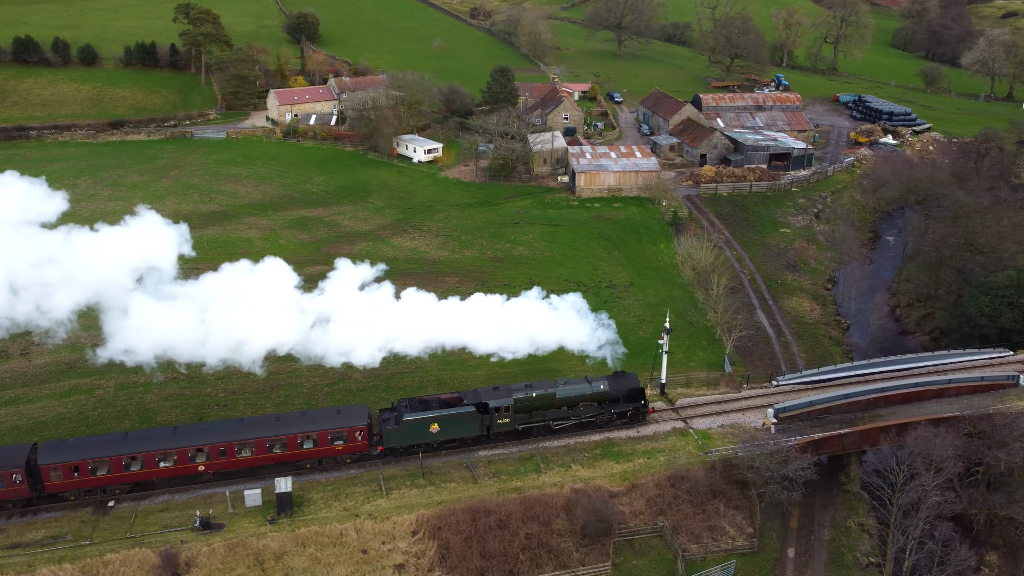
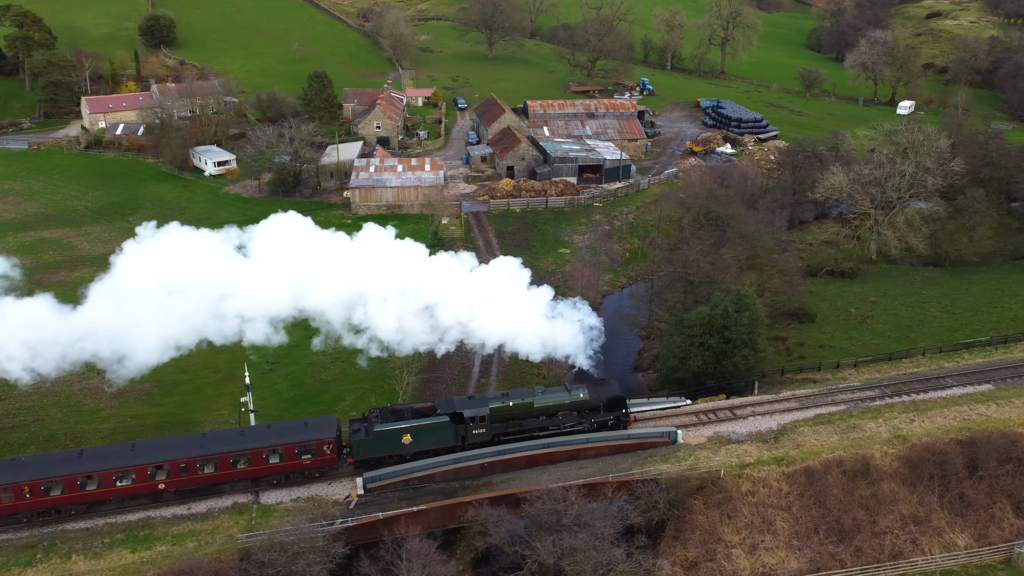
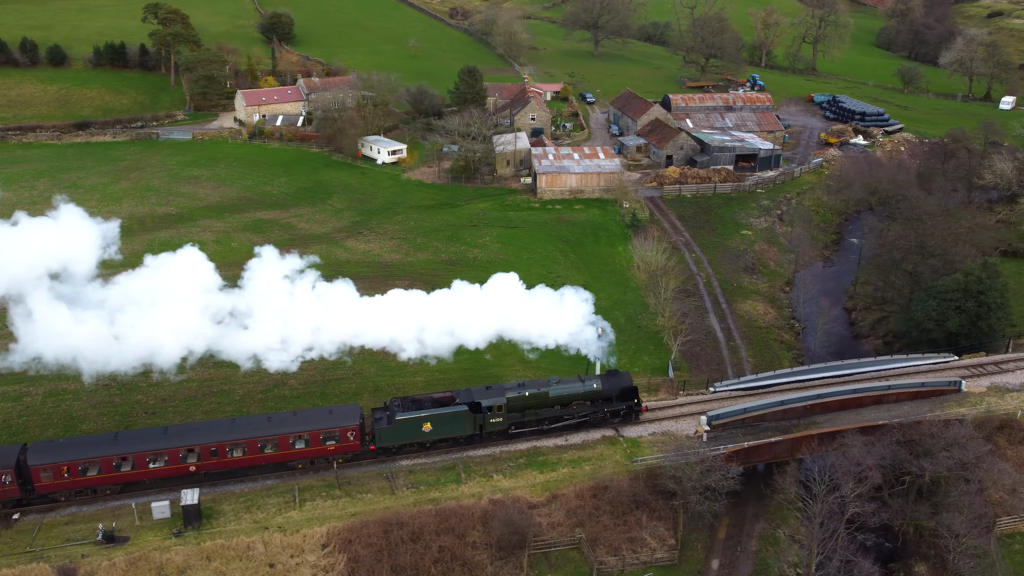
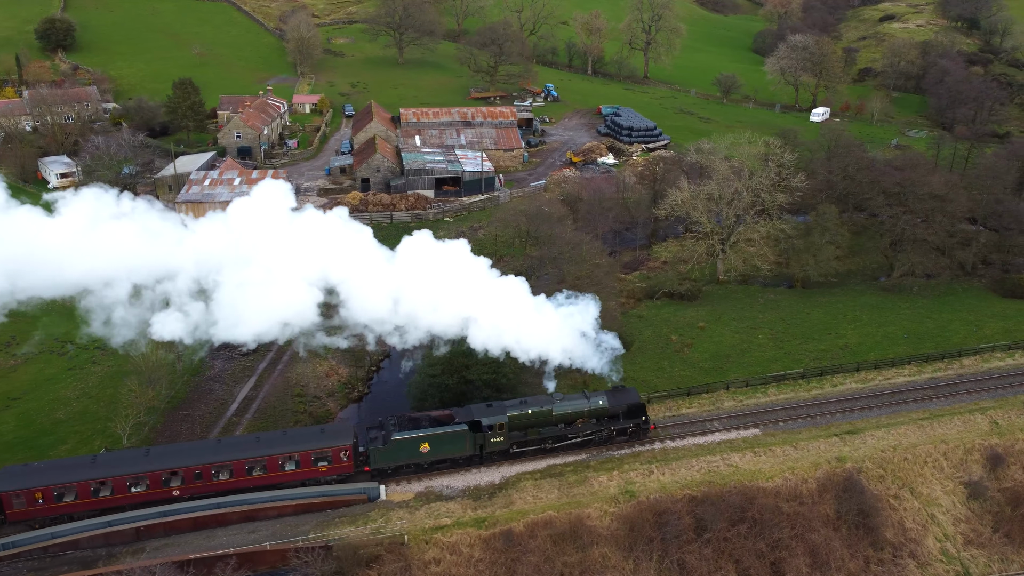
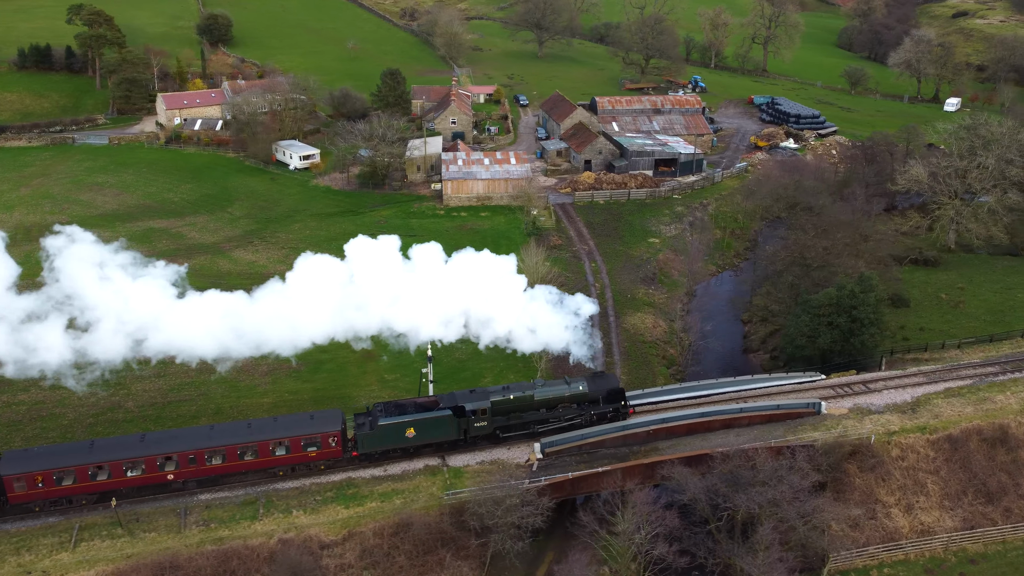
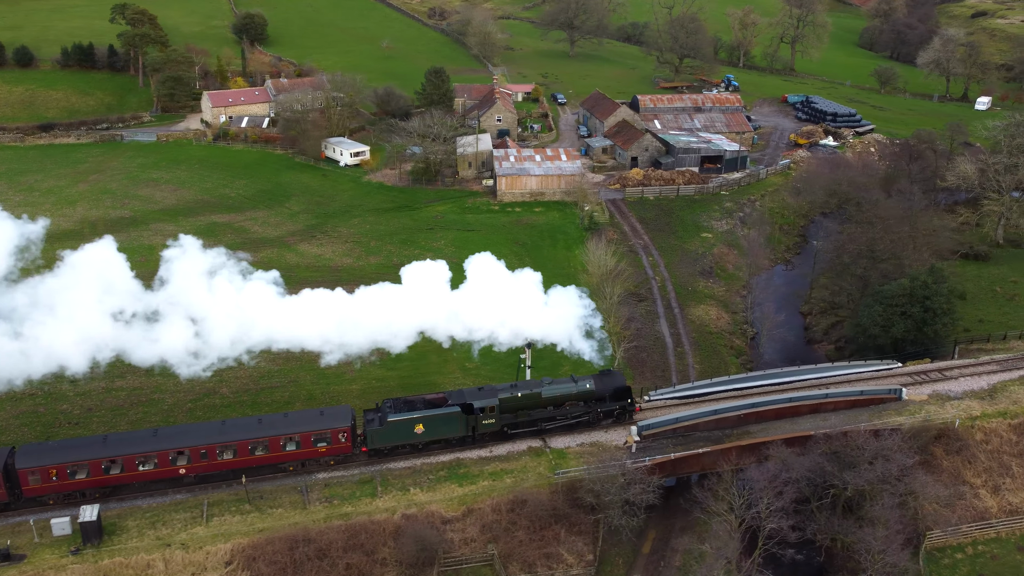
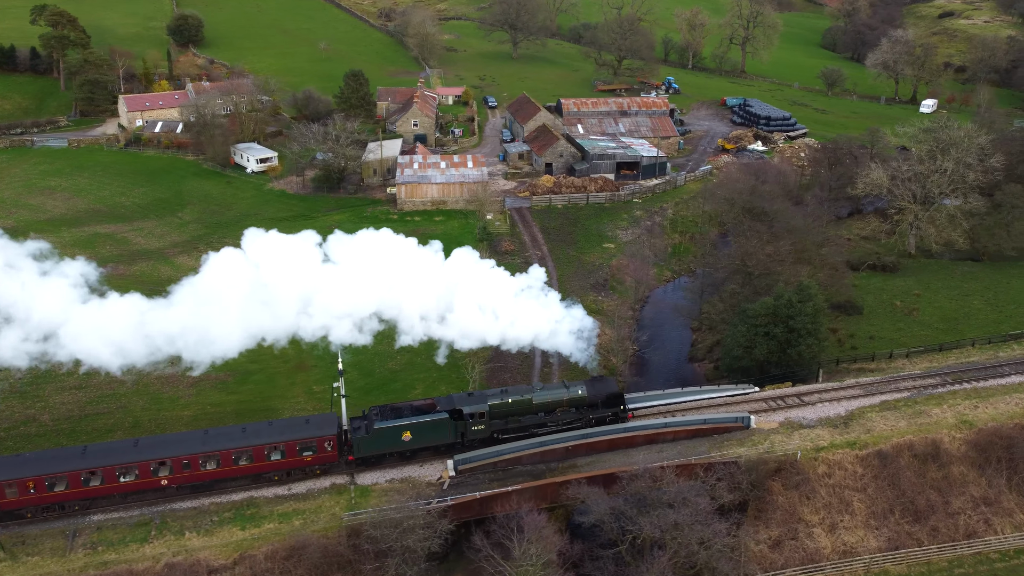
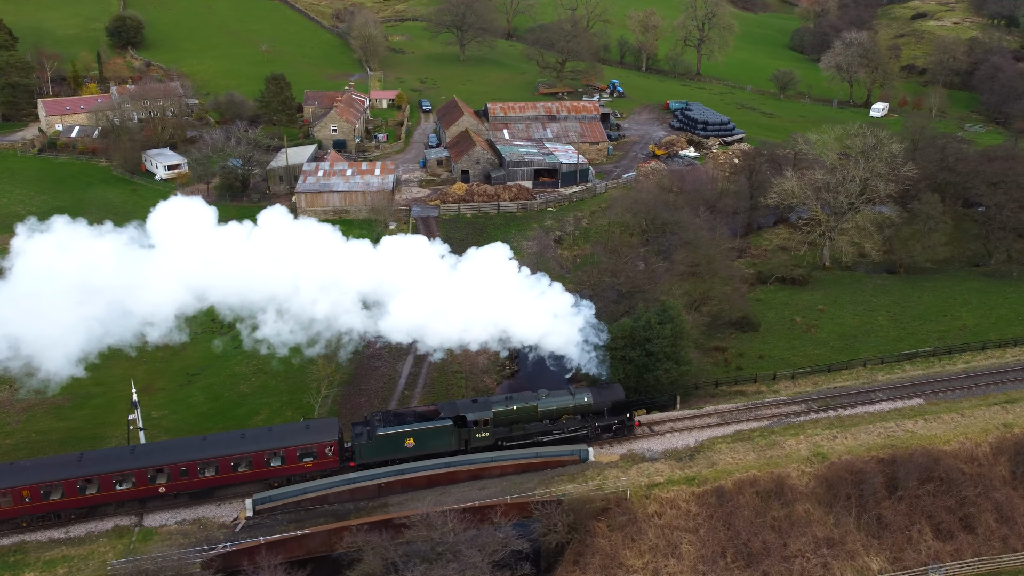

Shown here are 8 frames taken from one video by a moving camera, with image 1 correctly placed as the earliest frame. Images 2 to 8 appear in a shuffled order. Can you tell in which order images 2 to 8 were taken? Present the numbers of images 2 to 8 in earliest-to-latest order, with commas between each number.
3, 6, 5, 7, 2, 8, 4
